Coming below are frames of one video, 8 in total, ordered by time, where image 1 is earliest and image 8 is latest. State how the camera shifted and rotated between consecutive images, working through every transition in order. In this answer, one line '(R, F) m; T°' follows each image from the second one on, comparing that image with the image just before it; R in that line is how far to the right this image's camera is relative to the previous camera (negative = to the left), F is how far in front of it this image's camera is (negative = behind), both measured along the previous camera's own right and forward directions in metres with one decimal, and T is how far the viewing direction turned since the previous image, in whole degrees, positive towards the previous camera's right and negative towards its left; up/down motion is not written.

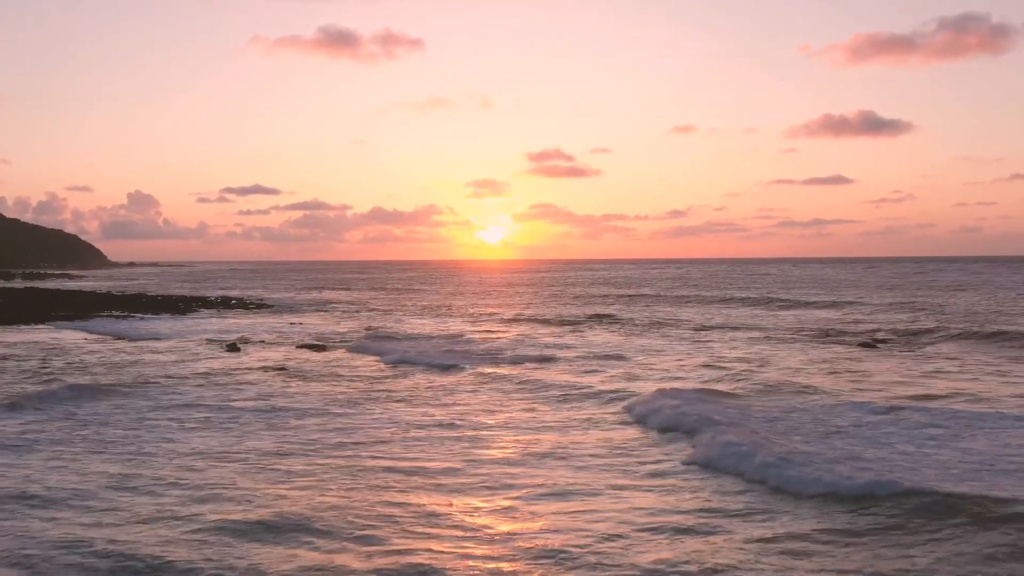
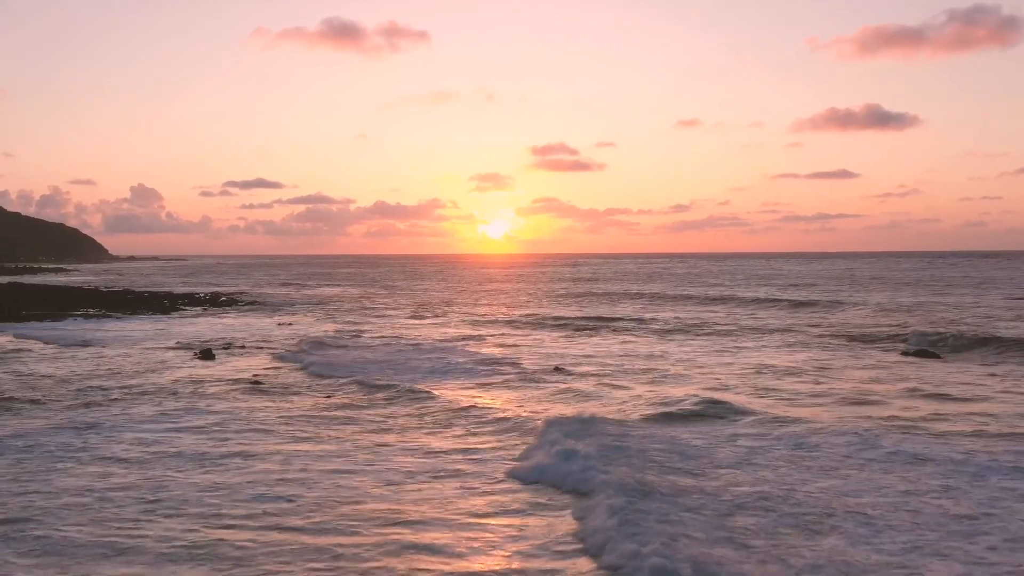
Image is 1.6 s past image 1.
(-0.1, +3.3) m; 0°
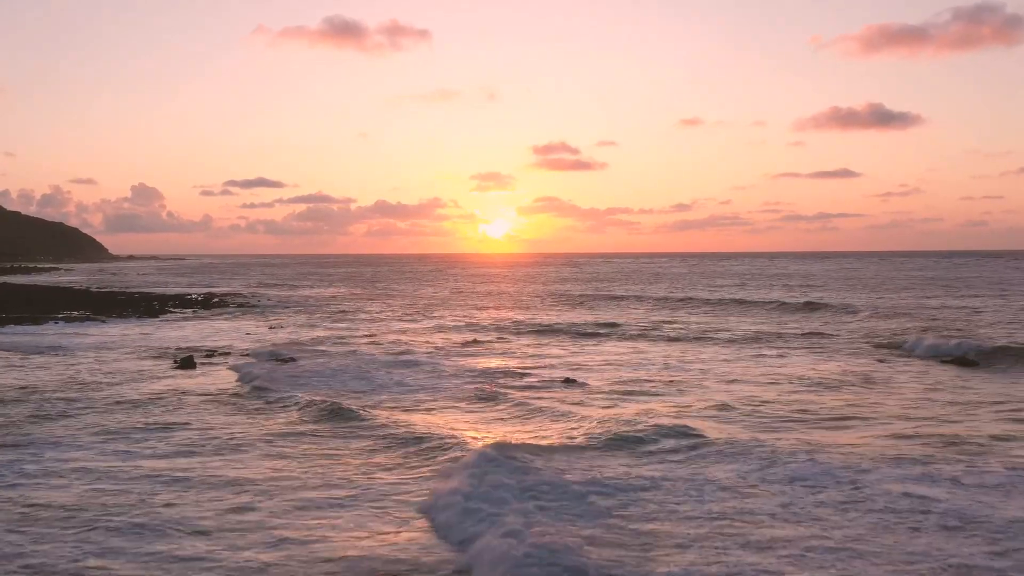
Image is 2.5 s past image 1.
(-0.1, +2.0) m; 0°
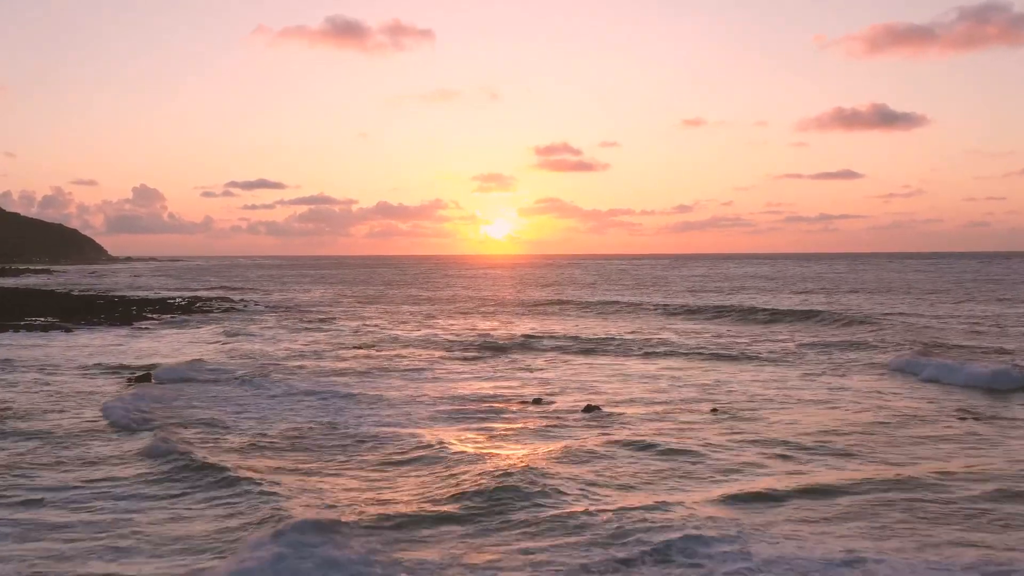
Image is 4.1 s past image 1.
(-0.3, +3.6) m; 0°
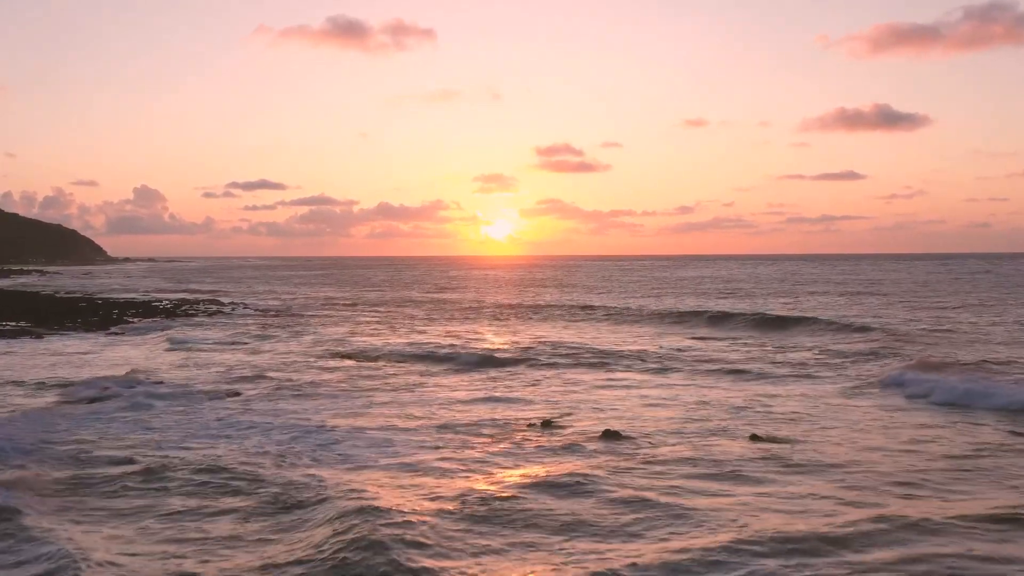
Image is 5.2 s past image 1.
(-0.1, +2.7) m; 0°
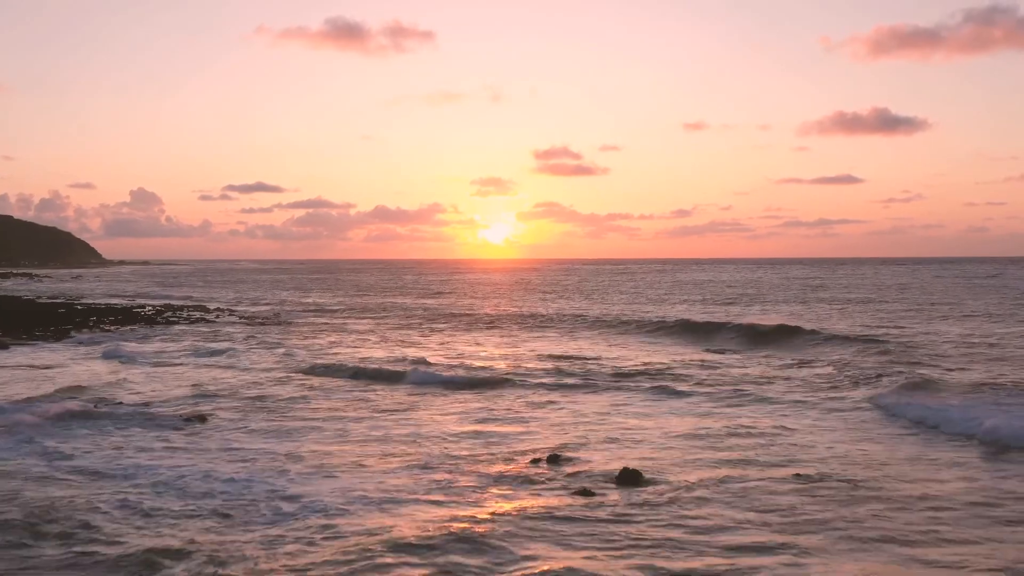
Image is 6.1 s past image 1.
(-0.1, +2.4) m; 0°
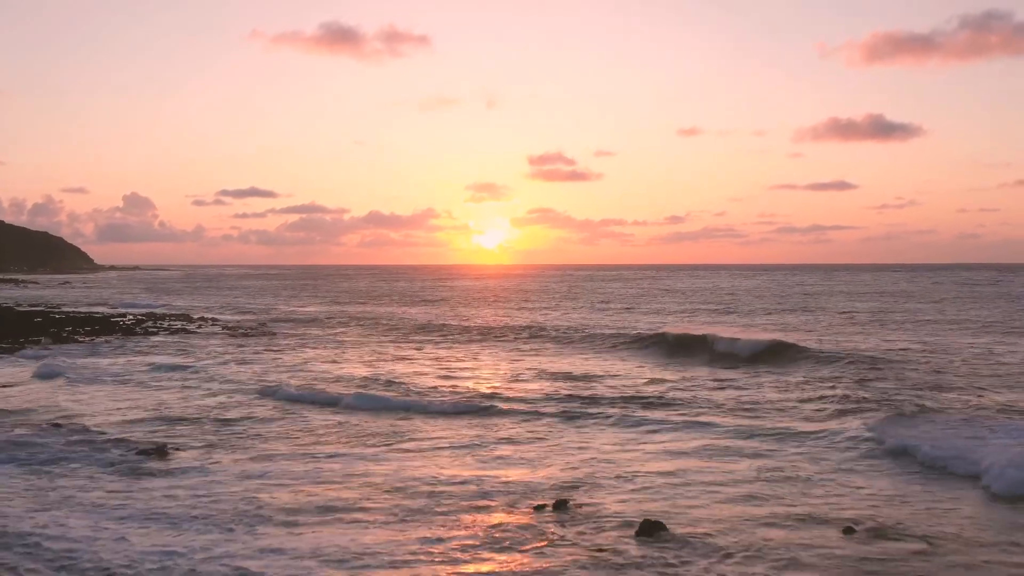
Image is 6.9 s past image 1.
(-0.1, +2.0) m; 0°
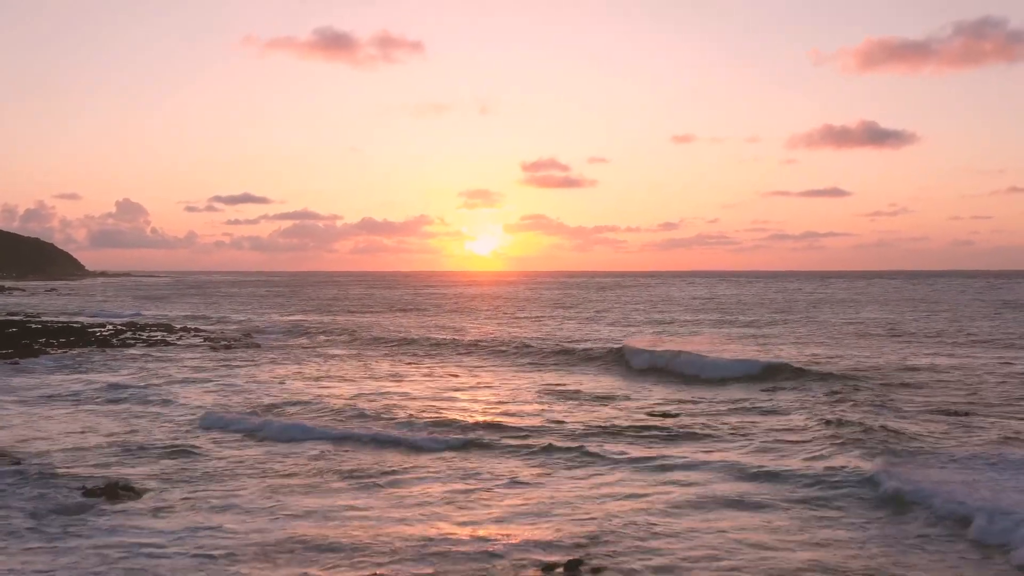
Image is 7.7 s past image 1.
(-0.1, +2.1) m; 0°
